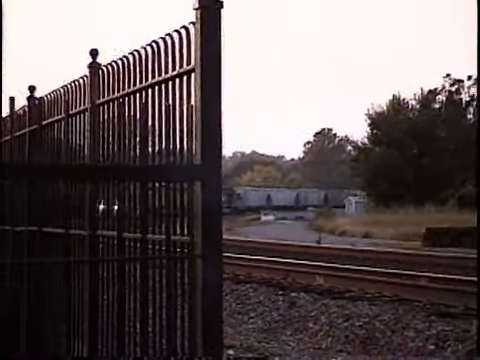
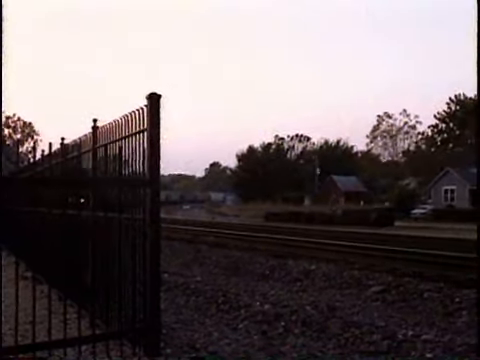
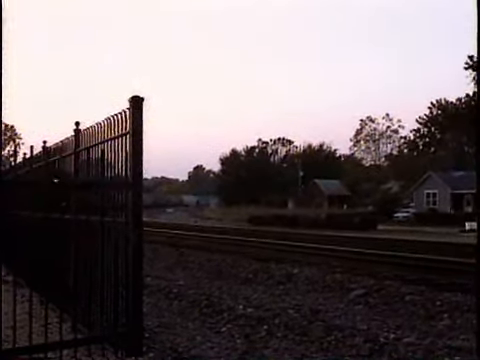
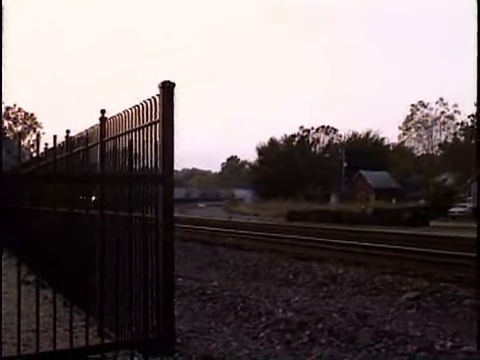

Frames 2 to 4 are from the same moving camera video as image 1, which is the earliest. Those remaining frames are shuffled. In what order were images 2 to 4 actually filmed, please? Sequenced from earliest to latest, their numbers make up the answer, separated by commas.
4, 2, 3
